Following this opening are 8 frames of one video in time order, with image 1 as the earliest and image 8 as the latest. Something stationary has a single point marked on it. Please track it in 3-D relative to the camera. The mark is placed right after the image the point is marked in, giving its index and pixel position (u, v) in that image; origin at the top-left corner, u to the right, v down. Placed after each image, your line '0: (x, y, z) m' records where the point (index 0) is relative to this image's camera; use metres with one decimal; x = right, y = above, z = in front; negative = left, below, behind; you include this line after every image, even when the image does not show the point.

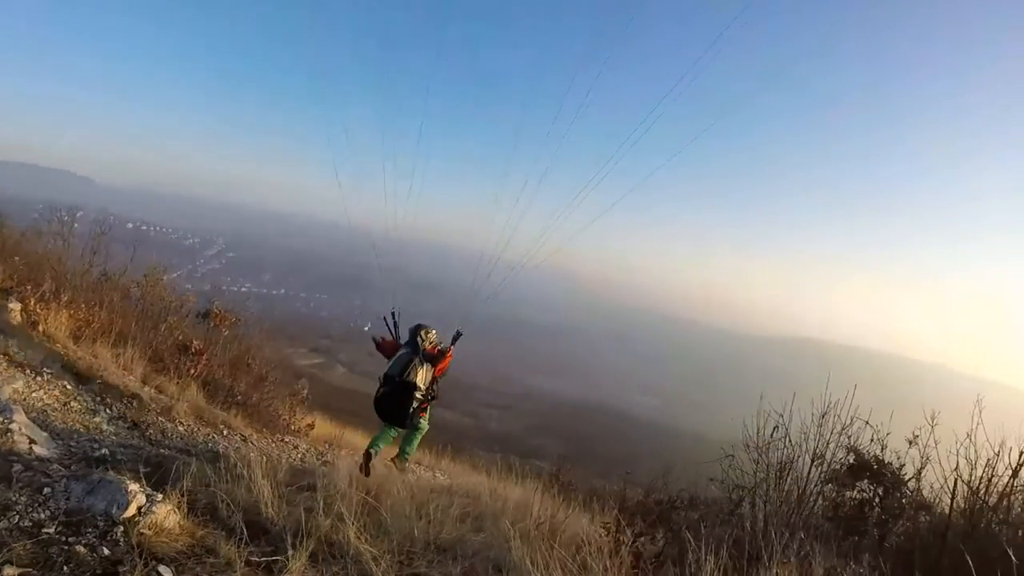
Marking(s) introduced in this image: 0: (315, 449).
0: (-3.2, -2.6, +9.0) m
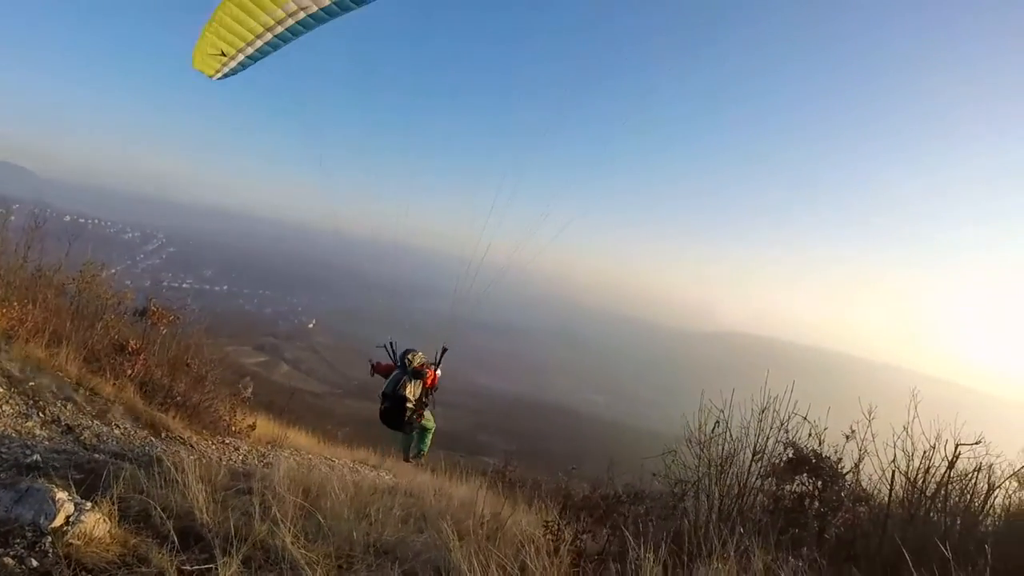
0: (-4.1, -2.6, +8.7) m
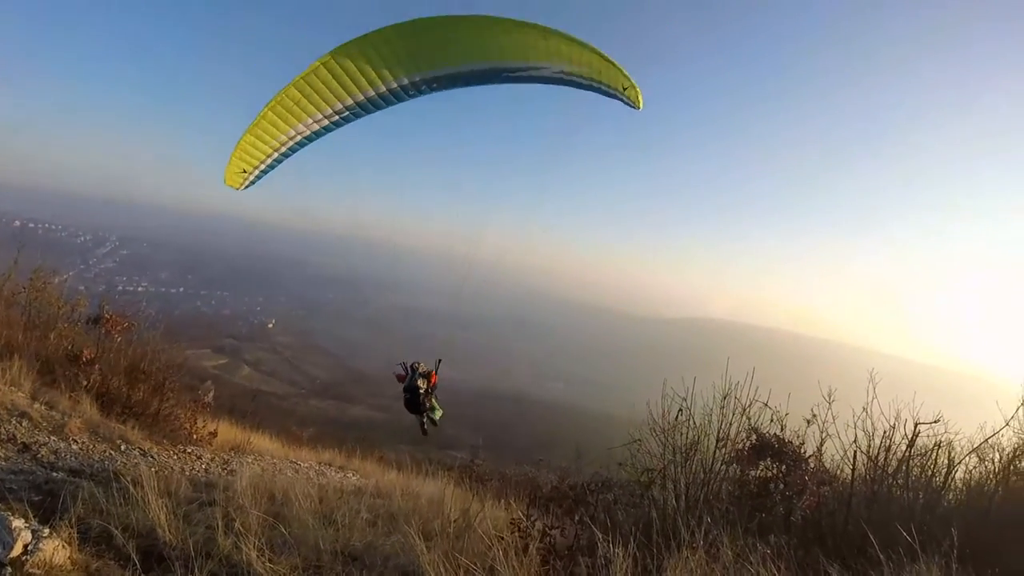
0: (-4.5, -2.6, +8.5) m
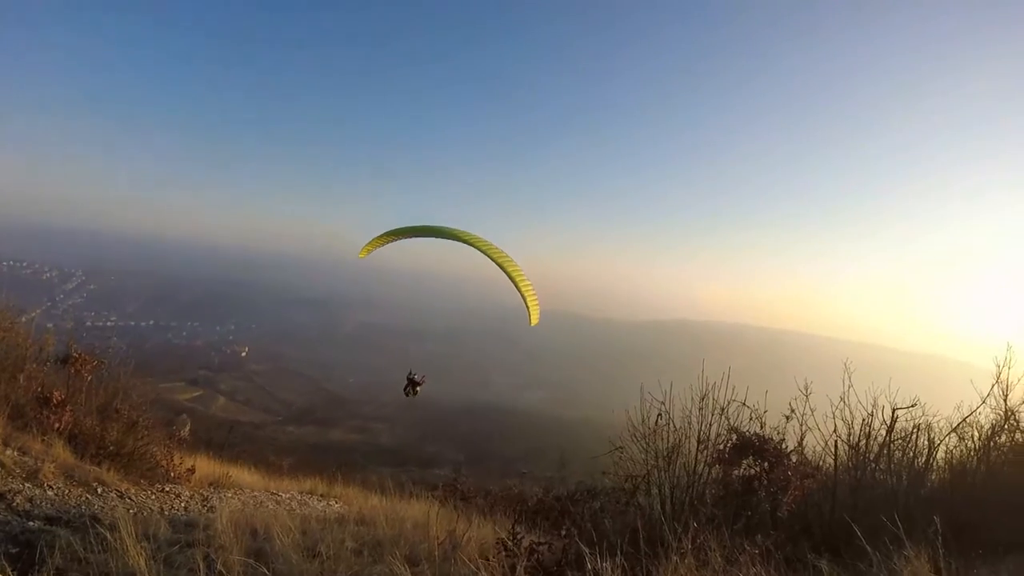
0: (-4.7, -3.1, +8.3) m
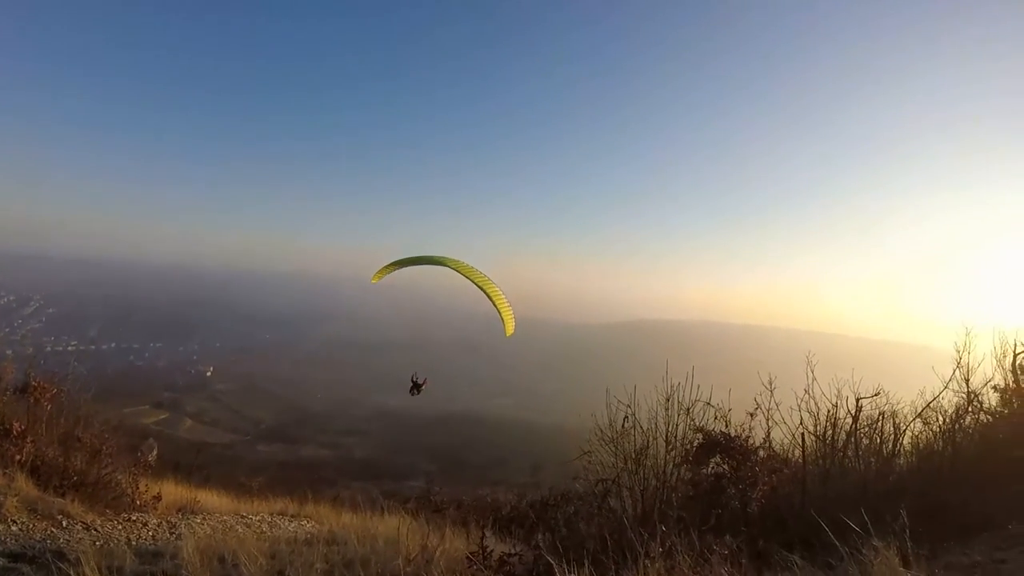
0: (-5.1, -3.4, +8.1) m
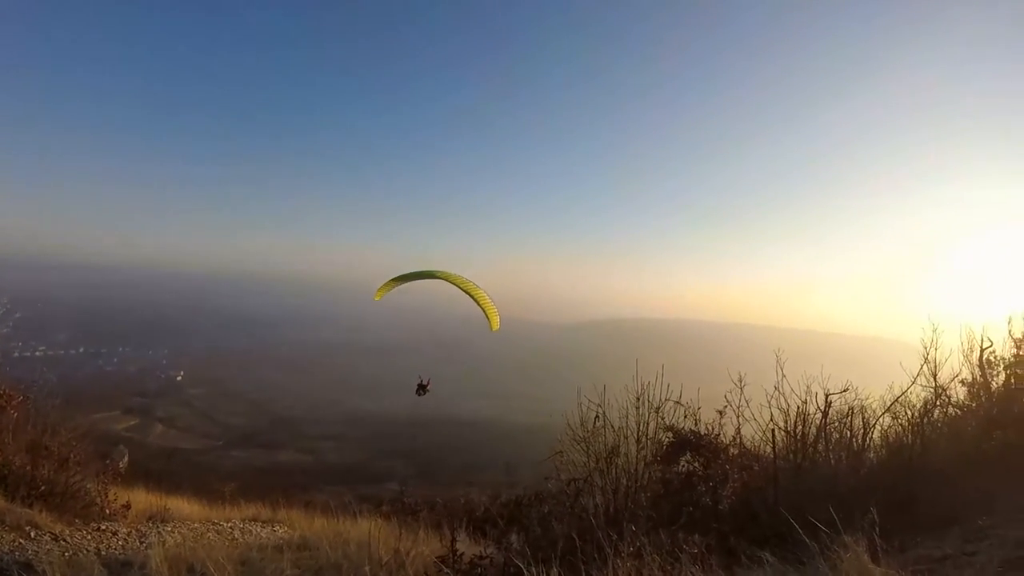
0: (-5.4, -3.5, +8.0) m
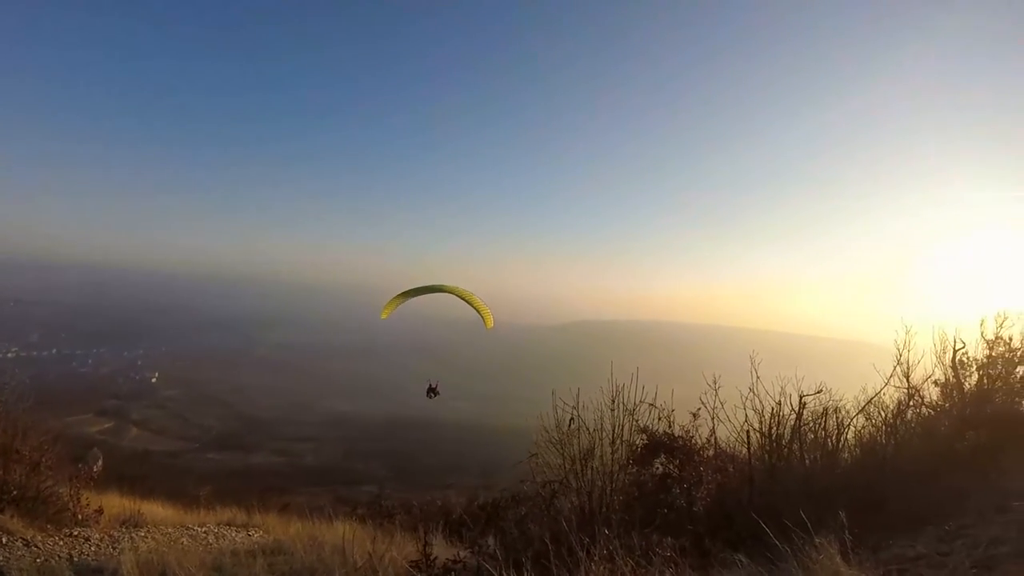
0: (-5.7, -3.5, +7.8) m
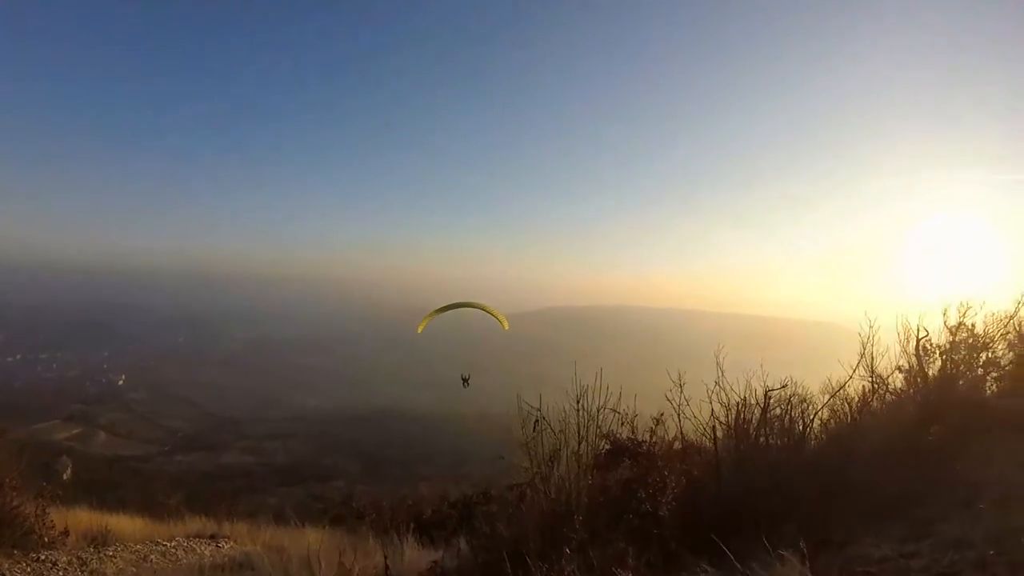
0: (-6.0, -3.7, +7.7) m
